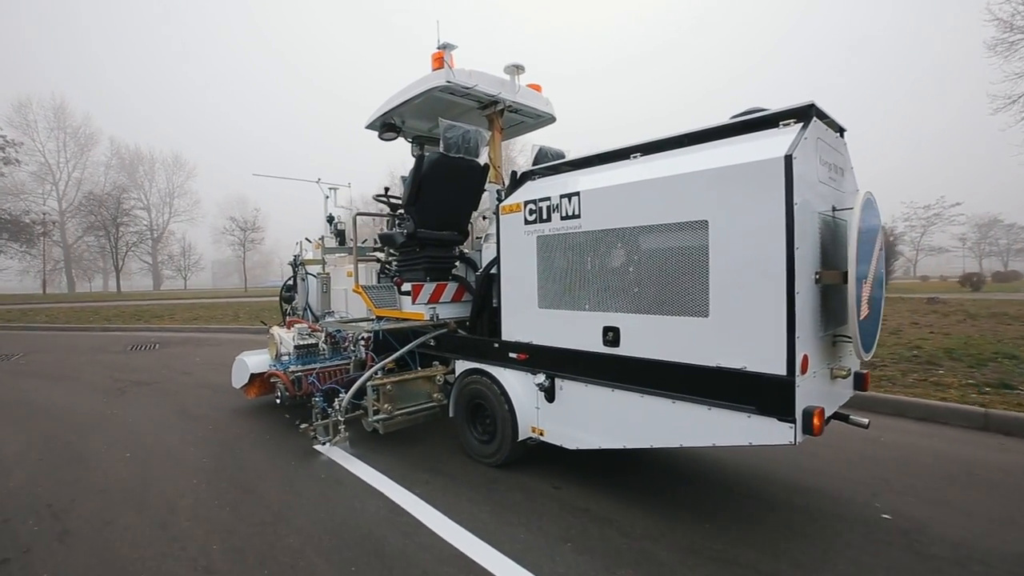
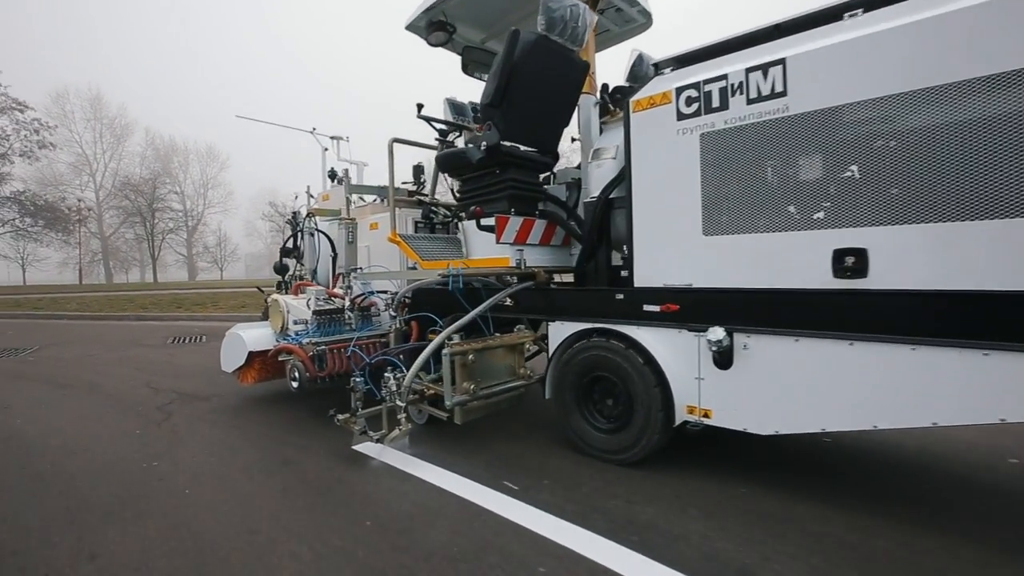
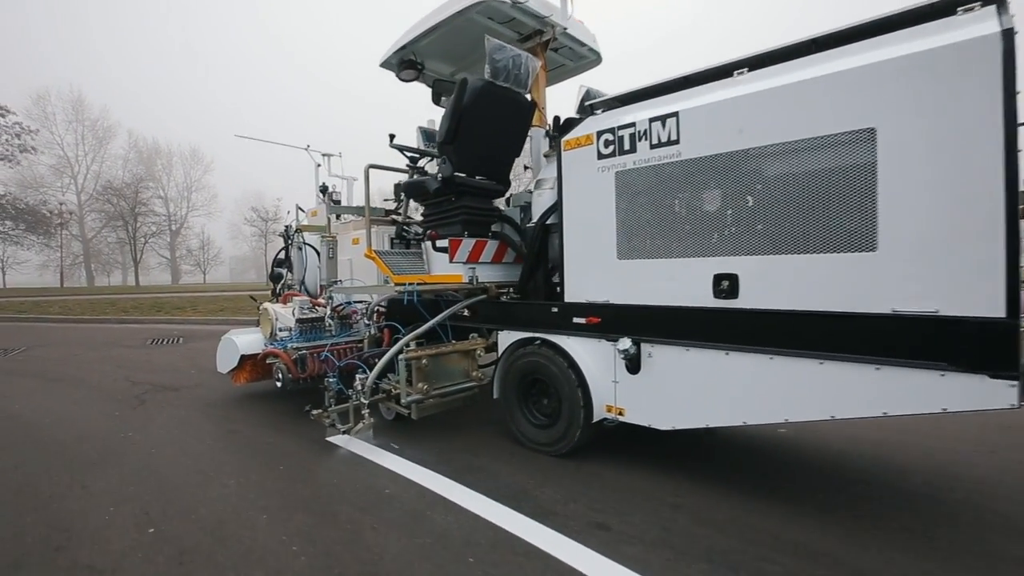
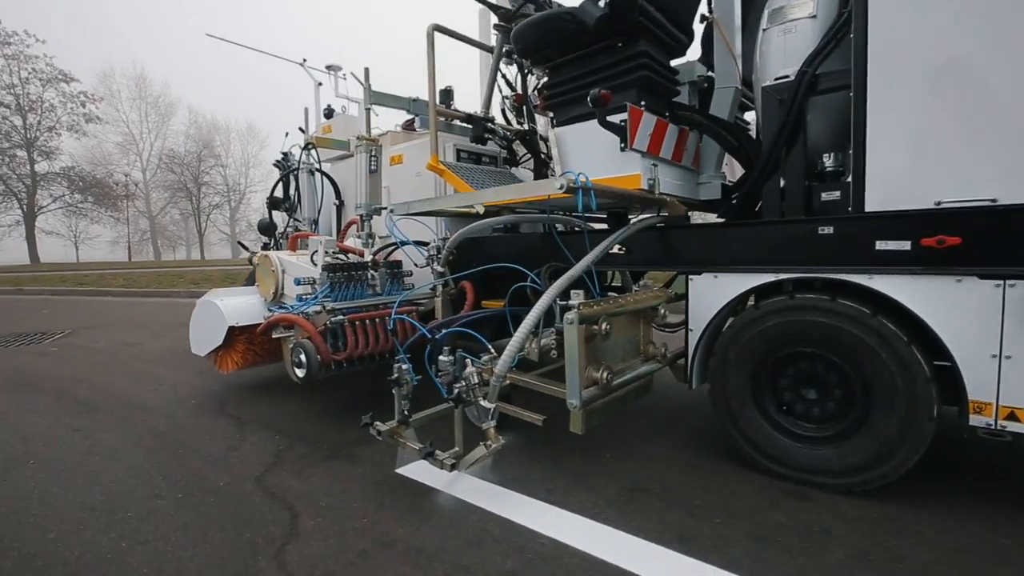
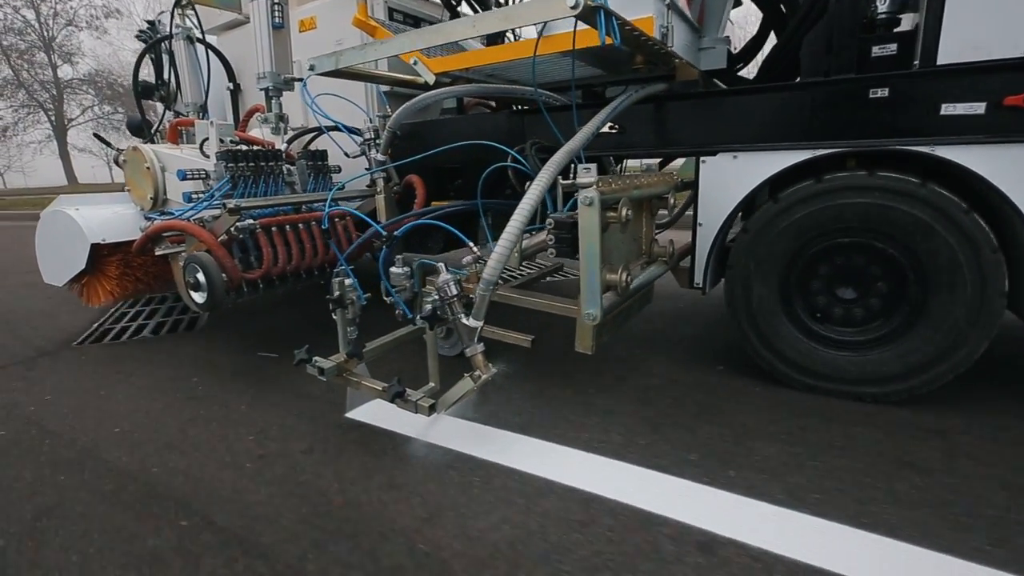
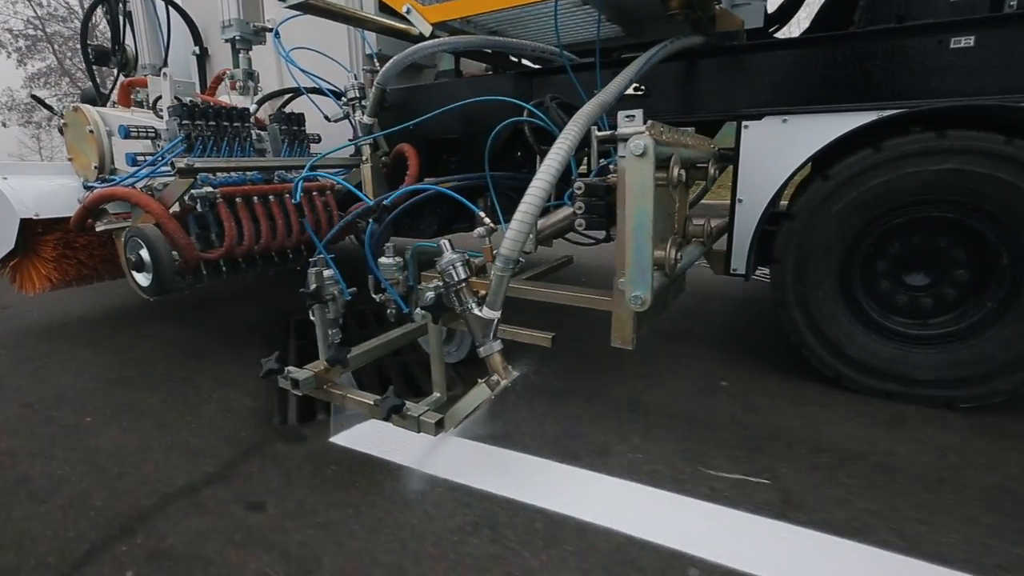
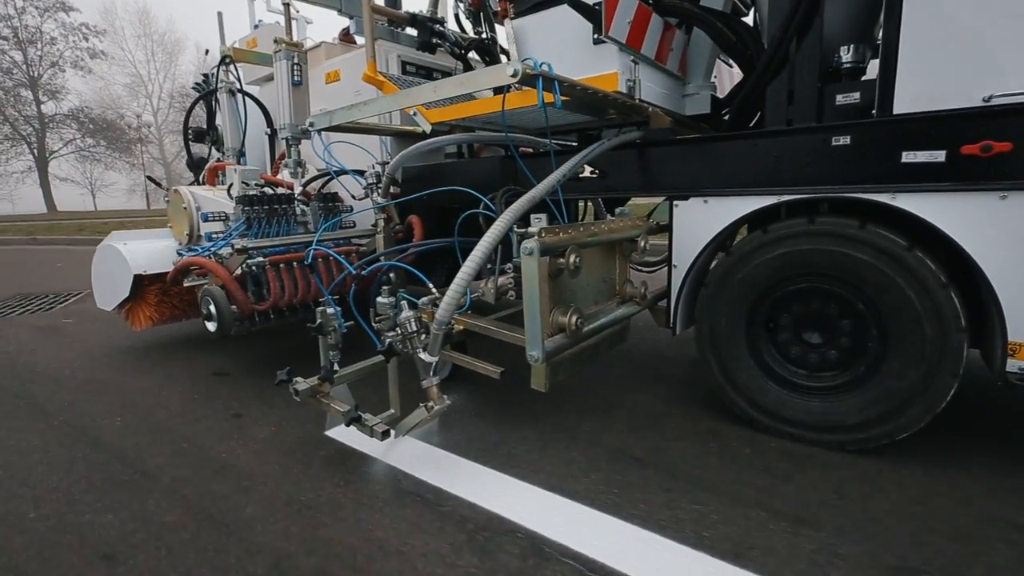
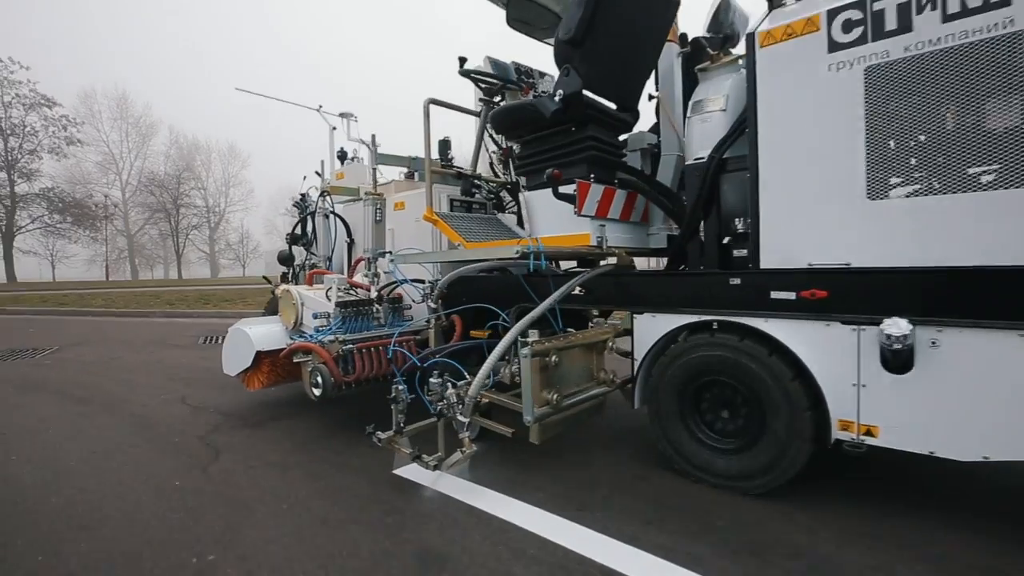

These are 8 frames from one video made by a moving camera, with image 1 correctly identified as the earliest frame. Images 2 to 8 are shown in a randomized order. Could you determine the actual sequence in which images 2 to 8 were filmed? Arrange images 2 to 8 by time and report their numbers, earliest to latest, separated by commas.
3, 2, 8, 4, 7, 5, 6
